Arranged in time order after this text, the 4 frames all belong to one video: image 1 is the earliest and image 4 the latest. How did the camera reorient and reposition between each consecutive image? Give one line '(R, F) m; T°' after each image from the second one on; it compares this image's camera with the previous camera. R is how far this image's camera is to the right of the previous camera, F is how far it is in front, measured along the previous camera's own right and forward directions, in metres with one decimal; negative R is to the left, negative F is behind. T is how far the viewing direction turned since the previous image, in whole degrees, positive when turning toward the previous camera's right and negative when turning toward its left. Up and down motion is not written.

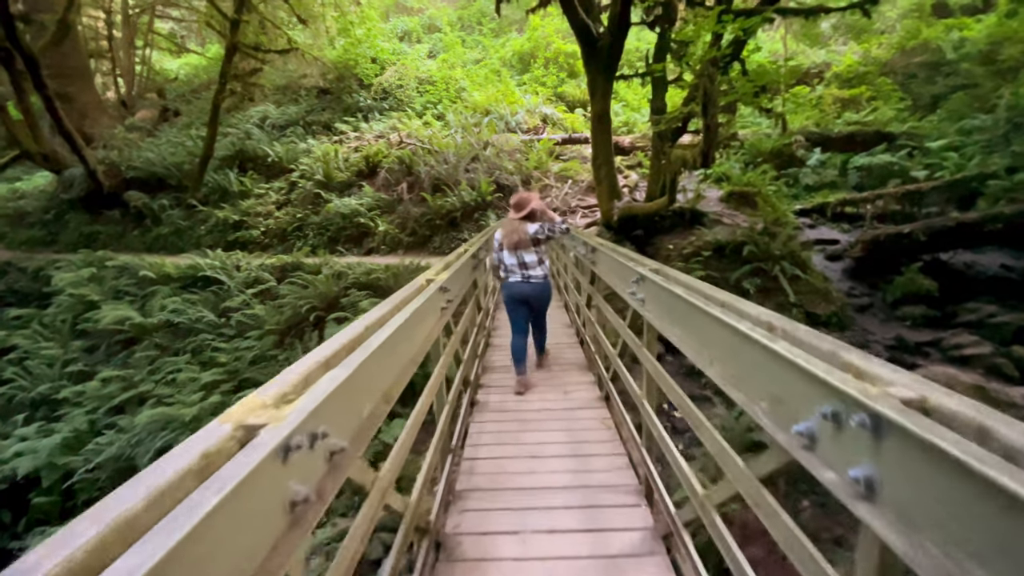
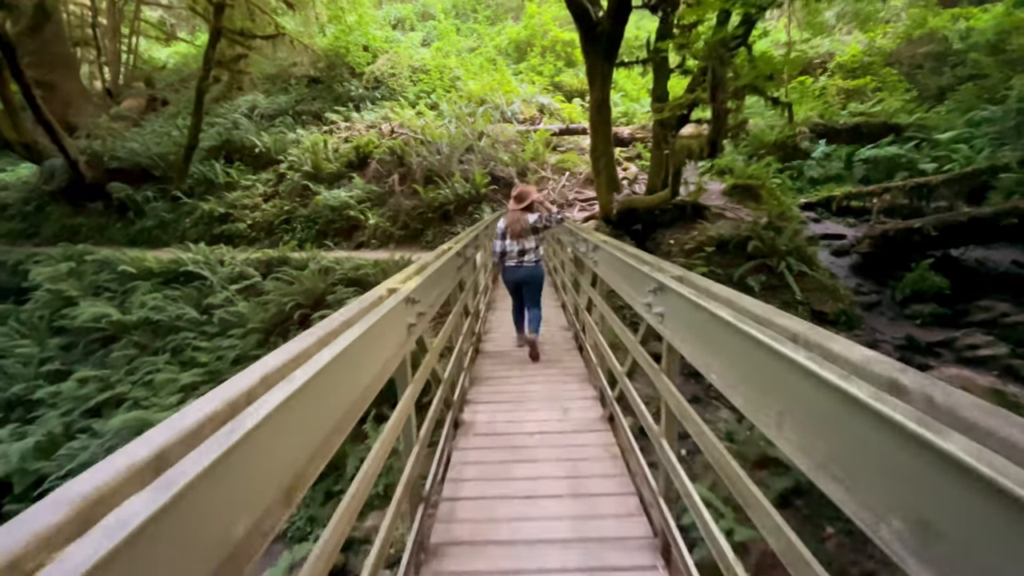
(0.0, +0.3) m; 0°
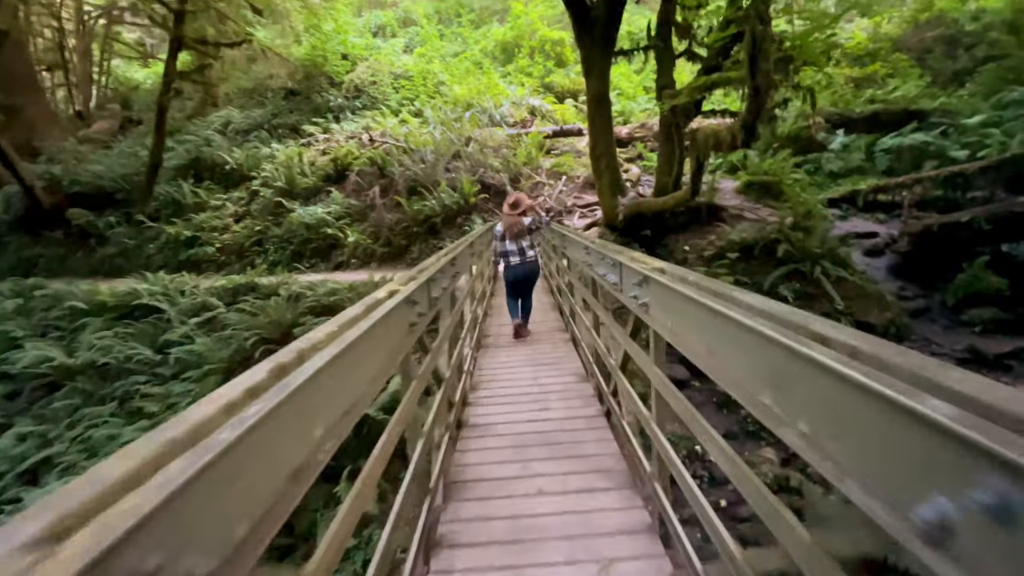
(0.0, +1.0) m; 0°
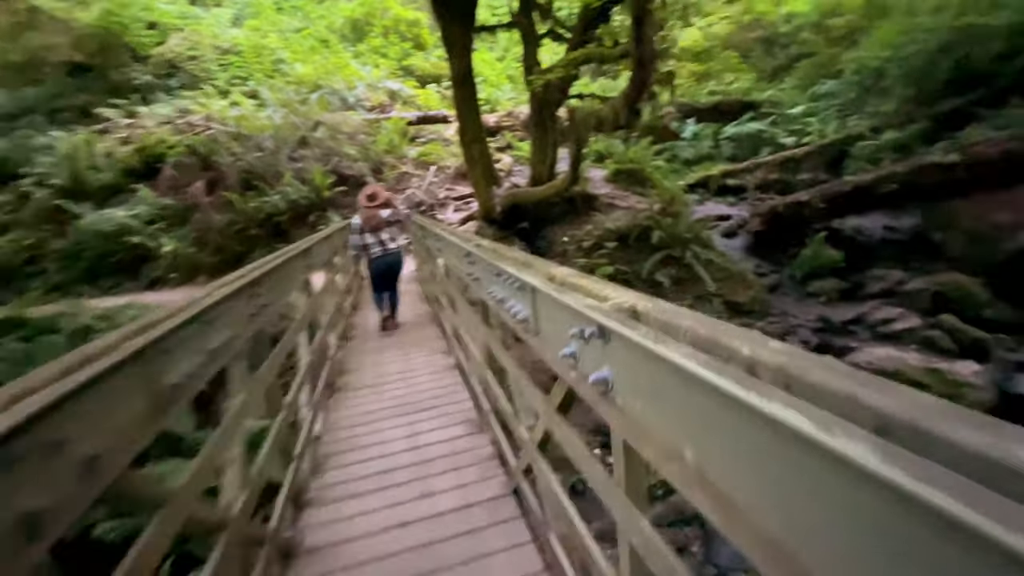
(+0.1, +0.8) m; +15°
